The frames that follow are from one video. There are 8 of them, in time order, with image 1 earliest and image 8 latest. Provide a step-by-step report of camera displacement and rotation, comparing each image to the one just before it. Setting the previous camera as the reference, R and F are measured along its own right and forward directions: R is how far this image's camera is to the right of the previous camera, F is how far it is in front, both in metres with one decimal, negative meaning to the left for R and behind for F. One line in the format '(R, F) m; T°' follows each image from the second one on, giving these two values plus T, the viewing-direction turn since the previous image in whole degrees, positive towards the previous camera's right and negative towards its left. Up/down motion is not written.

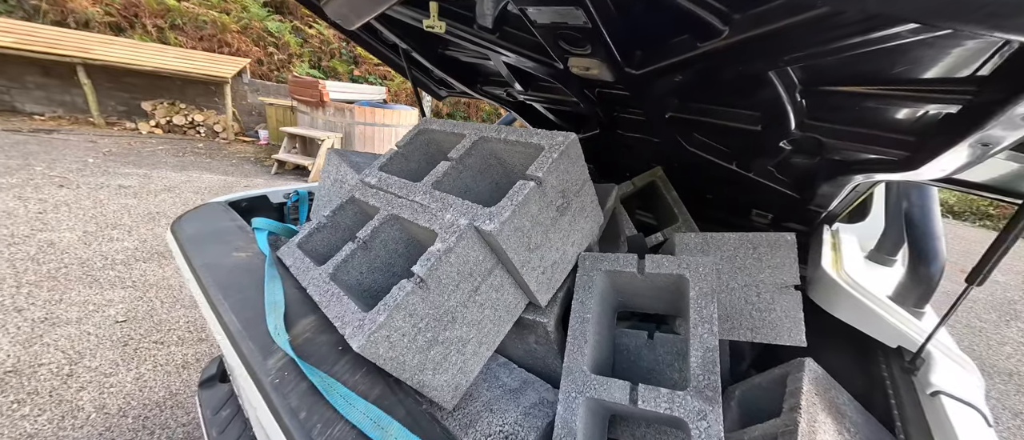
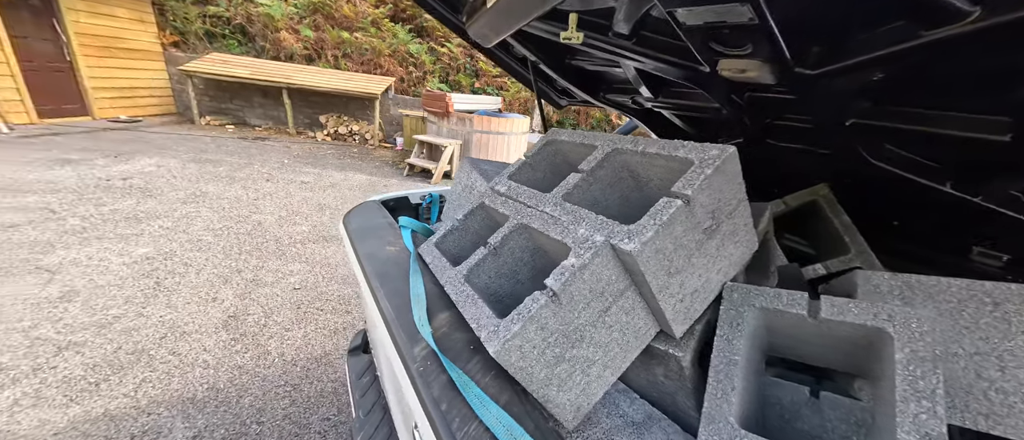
(0.0, 0.0) m; -17°
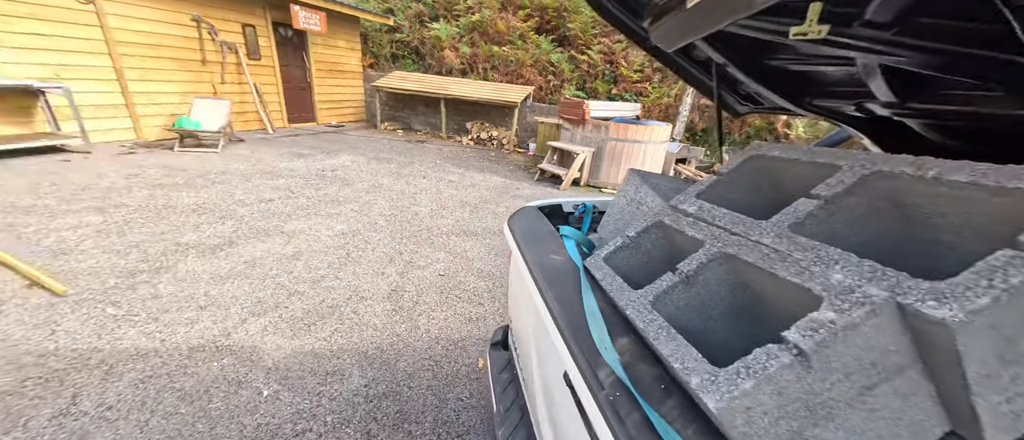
(-0.1, 0.0) m; -20°
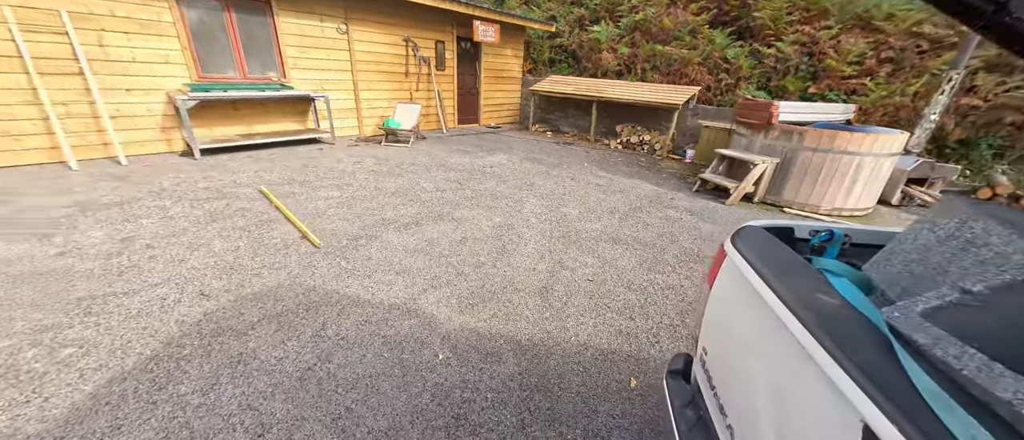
(-0.1, 0.0) m; -22°
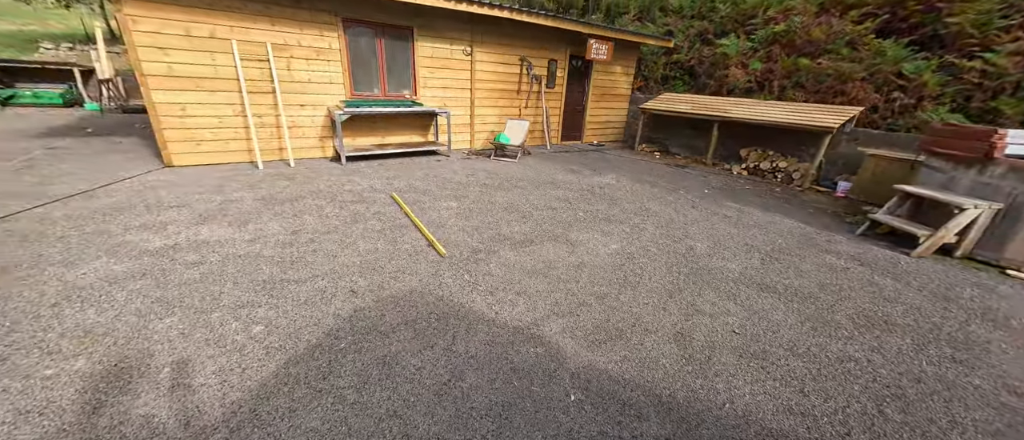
(-0.3, +0.1) m; -14°
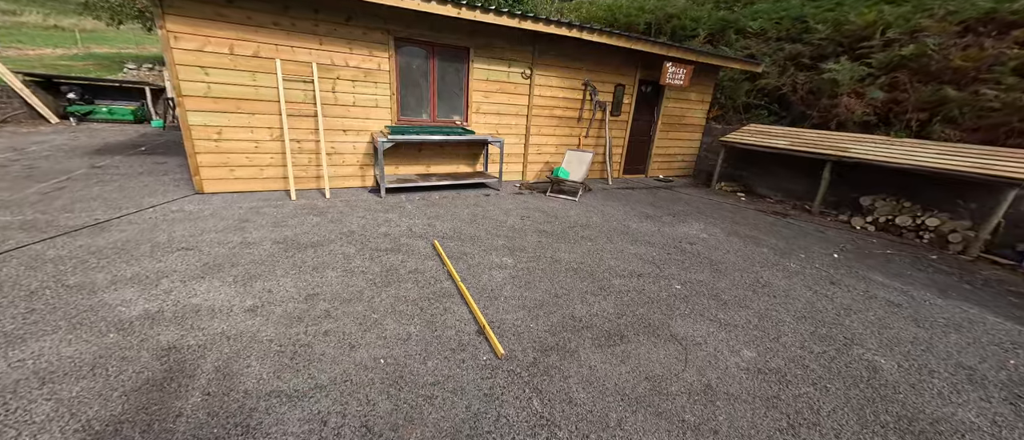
(-0.3, +0.8) m; -6°
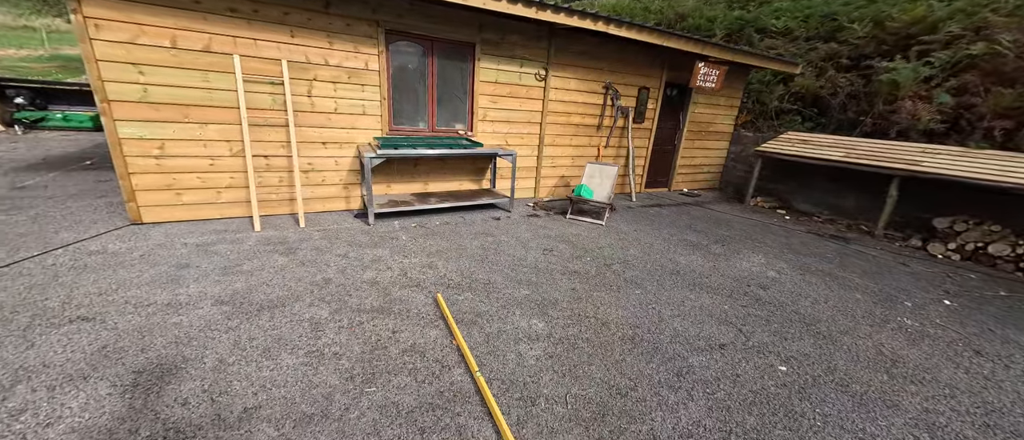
(-0.2, +0.8) m; +1°
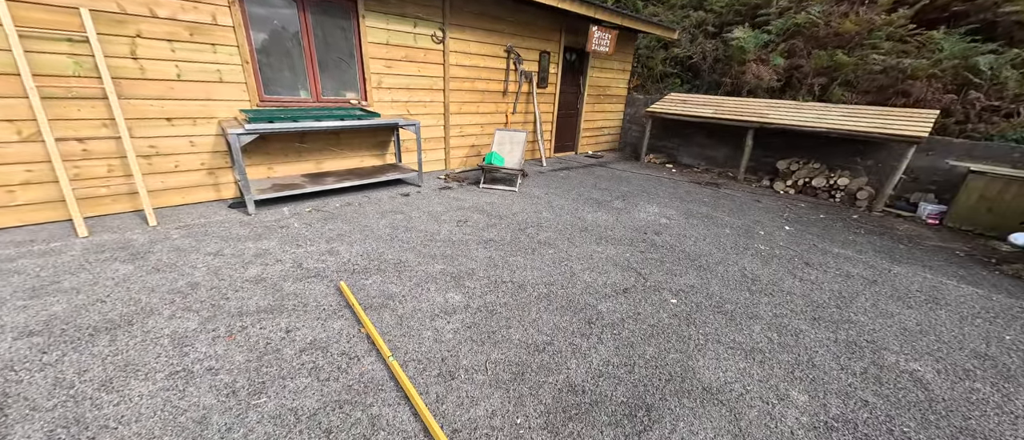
(+0.1, +0.1) m; +13°
